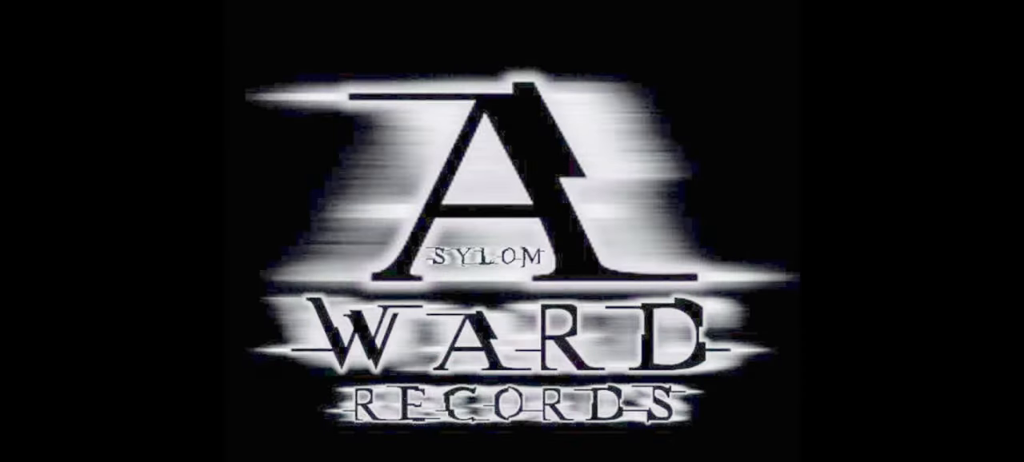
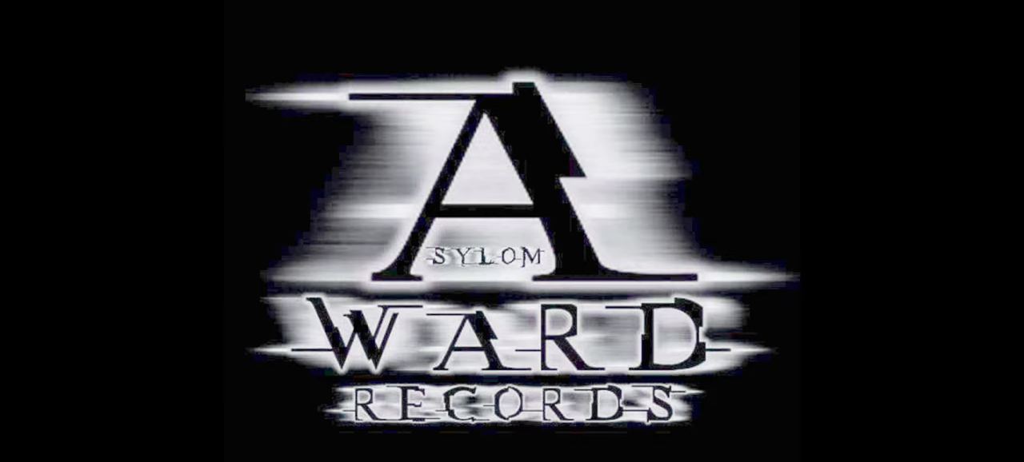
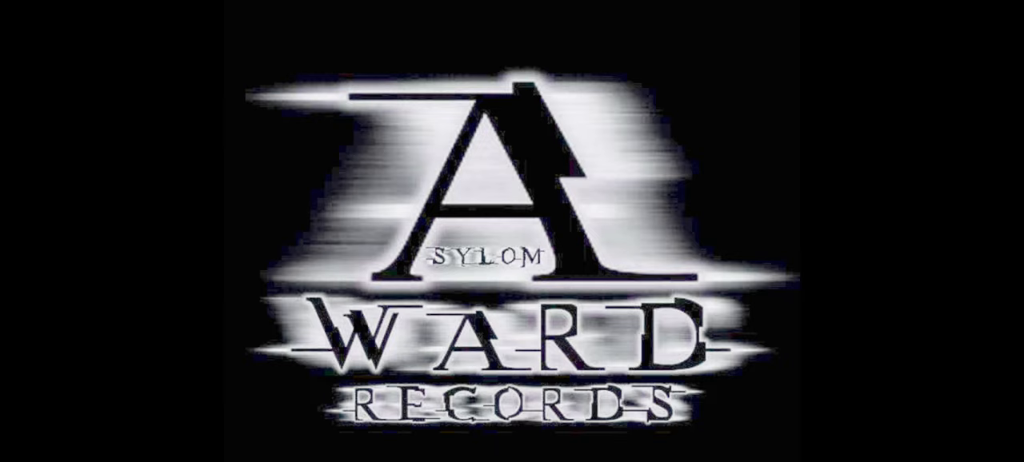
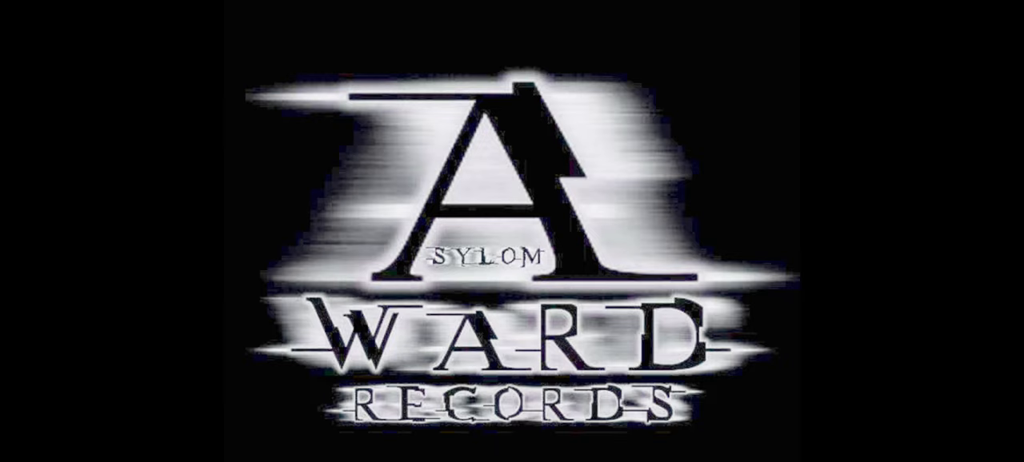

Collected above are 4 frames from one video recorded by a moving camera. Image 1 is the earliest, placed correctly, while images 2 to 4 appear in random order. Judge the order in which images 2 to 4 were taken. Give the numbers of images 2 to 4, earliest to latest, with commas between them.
4, 2, 3
